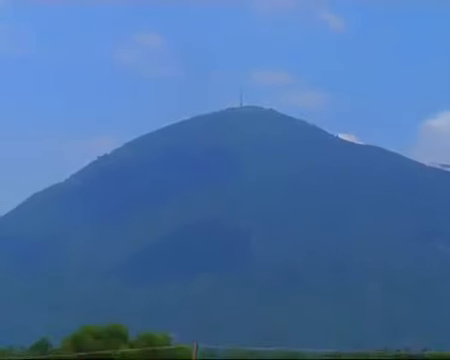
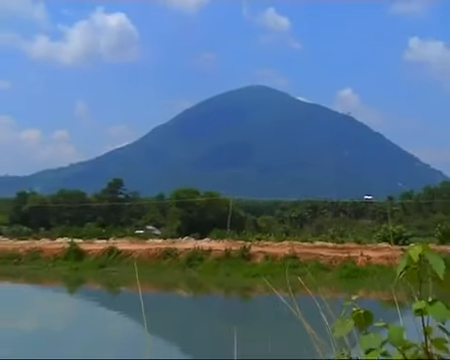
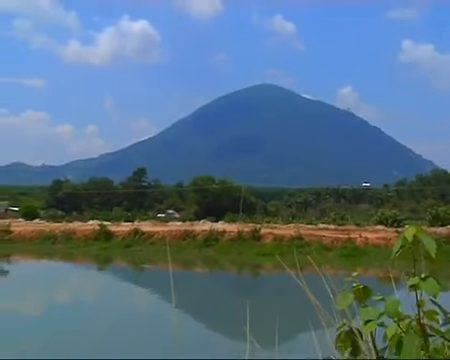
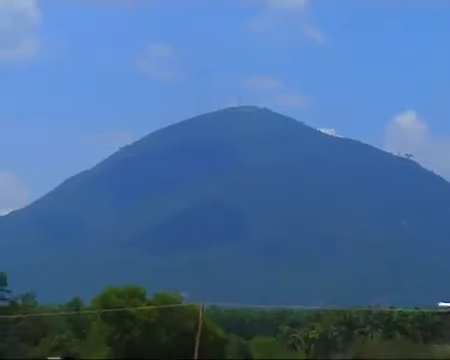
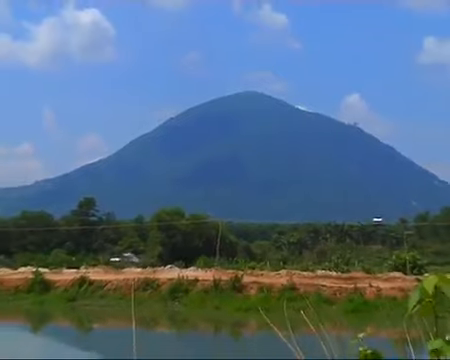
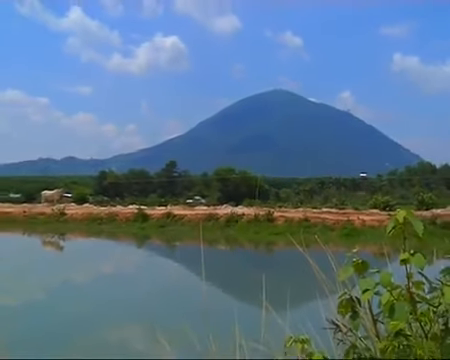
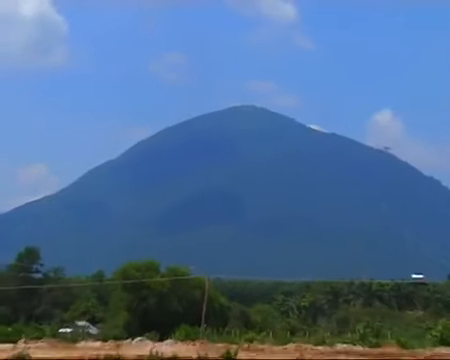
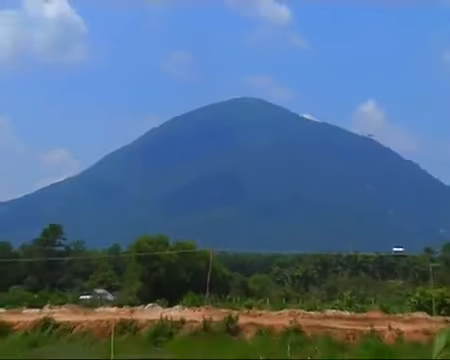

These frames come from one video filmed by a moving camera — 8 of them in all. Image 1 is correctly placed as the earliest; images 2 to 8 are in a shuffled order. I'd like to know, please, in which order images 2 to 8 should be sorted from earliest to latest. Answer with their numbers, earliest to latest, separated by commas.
4, 7, 8, 5, 2, 3, 6
